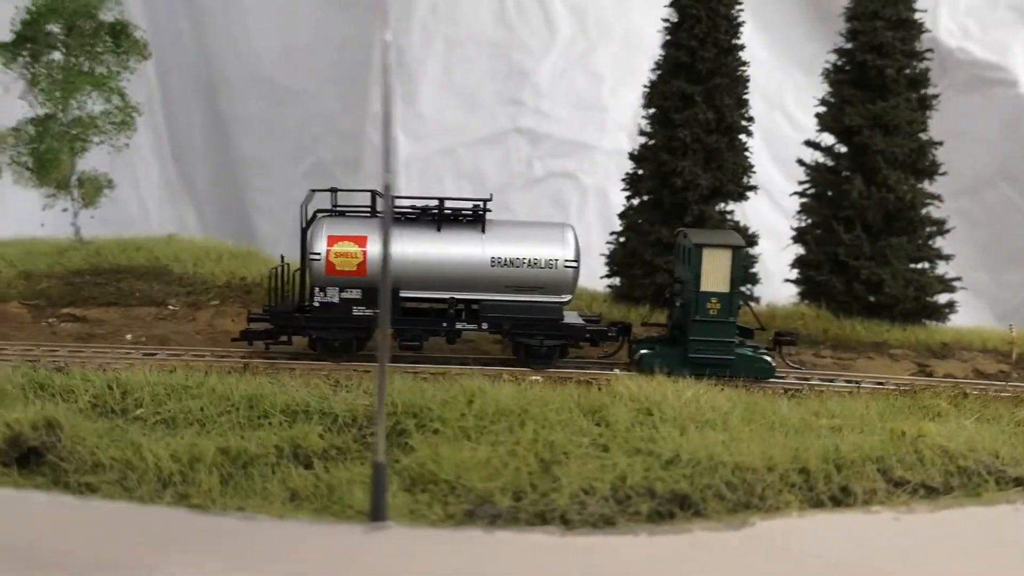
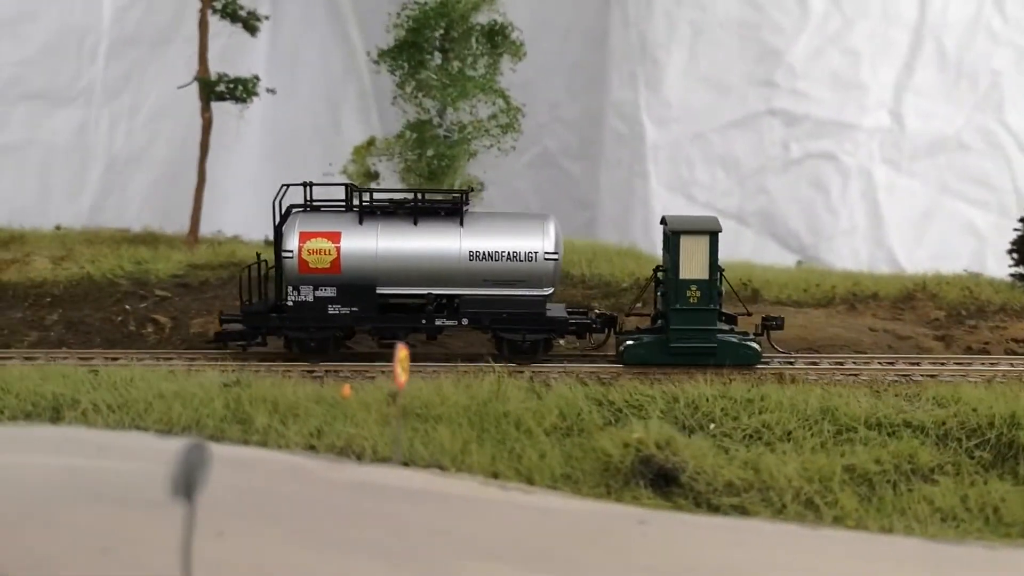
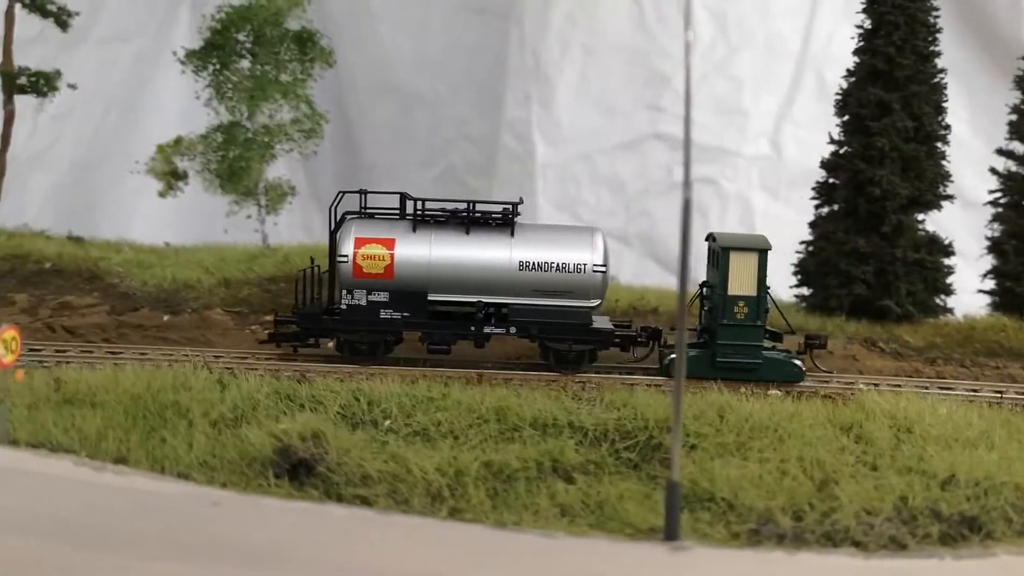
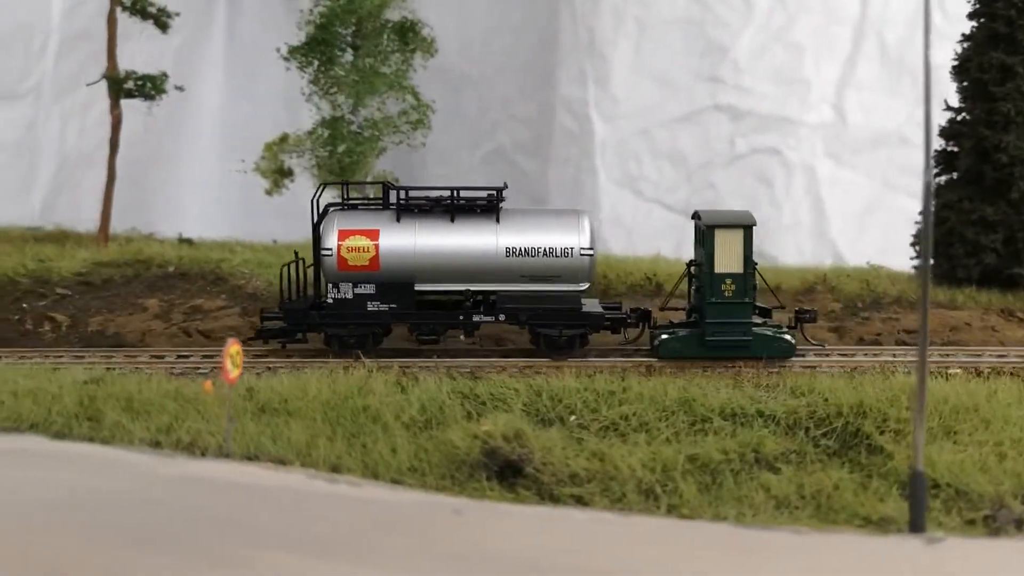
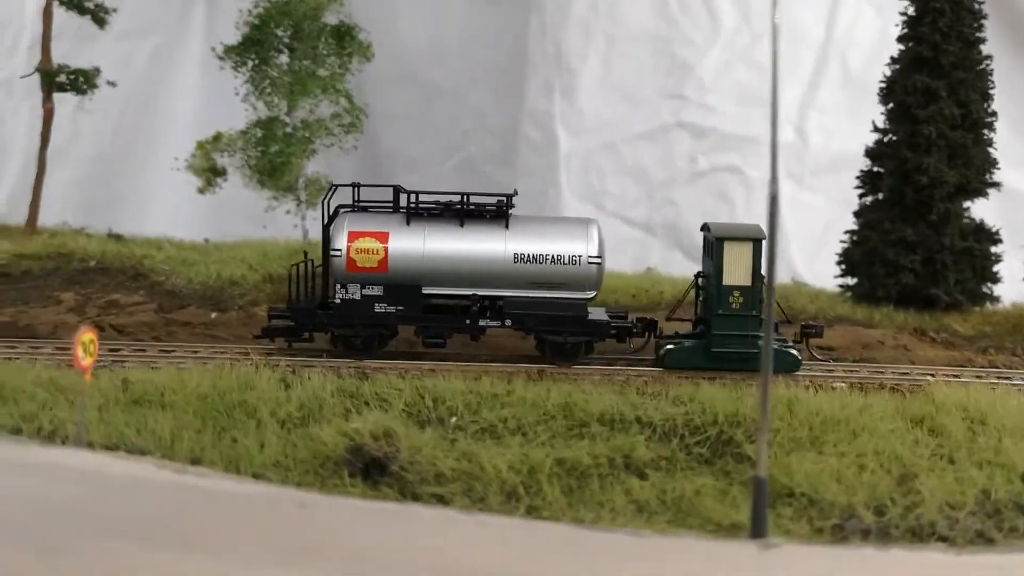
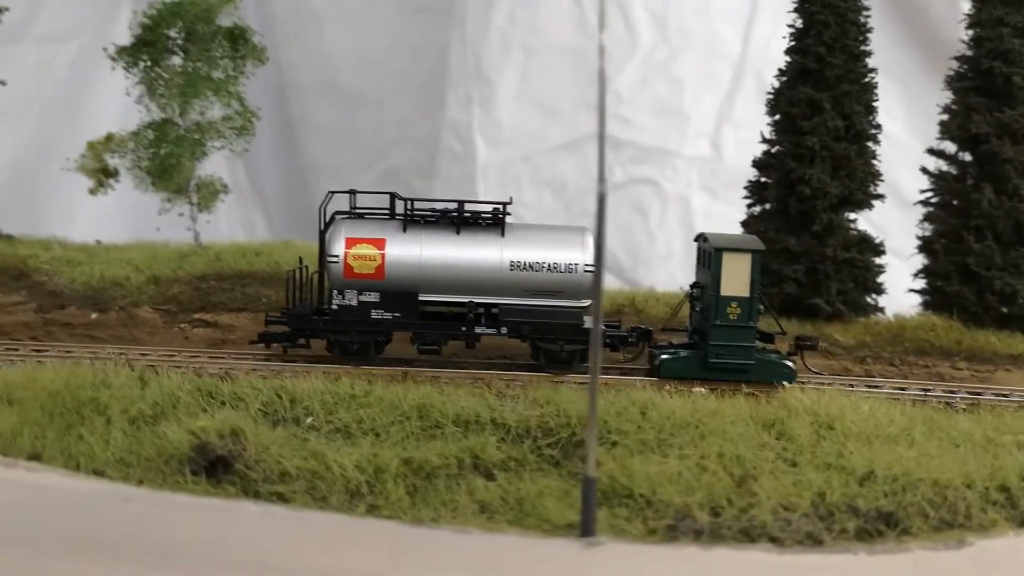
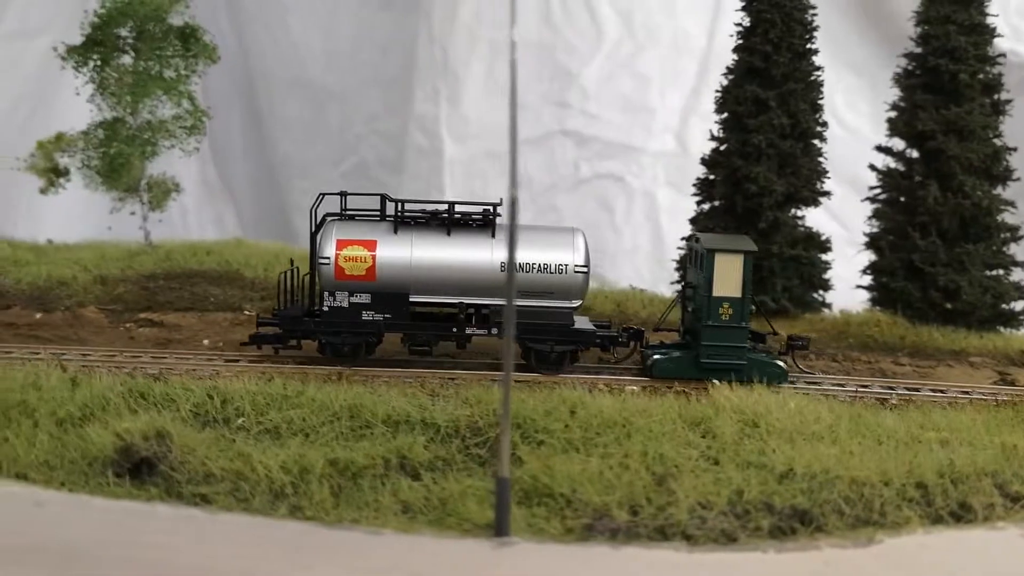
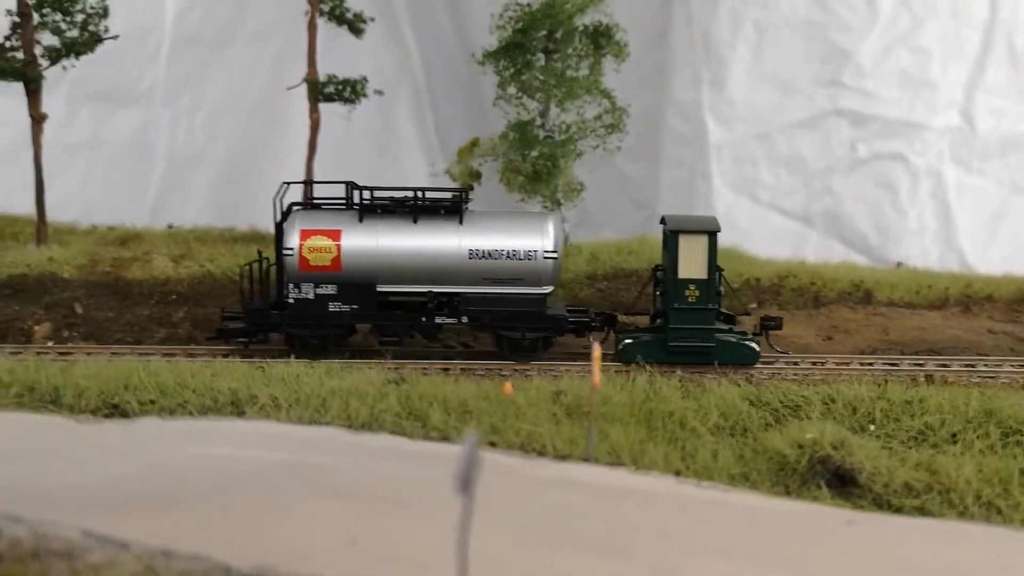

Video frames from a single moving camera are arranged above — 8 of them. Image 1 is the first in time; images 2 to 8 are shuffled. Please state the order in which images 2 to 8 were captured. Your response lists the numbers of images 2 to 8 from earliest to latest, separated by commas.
7, 6, 3, 5, 4, 2, 8
